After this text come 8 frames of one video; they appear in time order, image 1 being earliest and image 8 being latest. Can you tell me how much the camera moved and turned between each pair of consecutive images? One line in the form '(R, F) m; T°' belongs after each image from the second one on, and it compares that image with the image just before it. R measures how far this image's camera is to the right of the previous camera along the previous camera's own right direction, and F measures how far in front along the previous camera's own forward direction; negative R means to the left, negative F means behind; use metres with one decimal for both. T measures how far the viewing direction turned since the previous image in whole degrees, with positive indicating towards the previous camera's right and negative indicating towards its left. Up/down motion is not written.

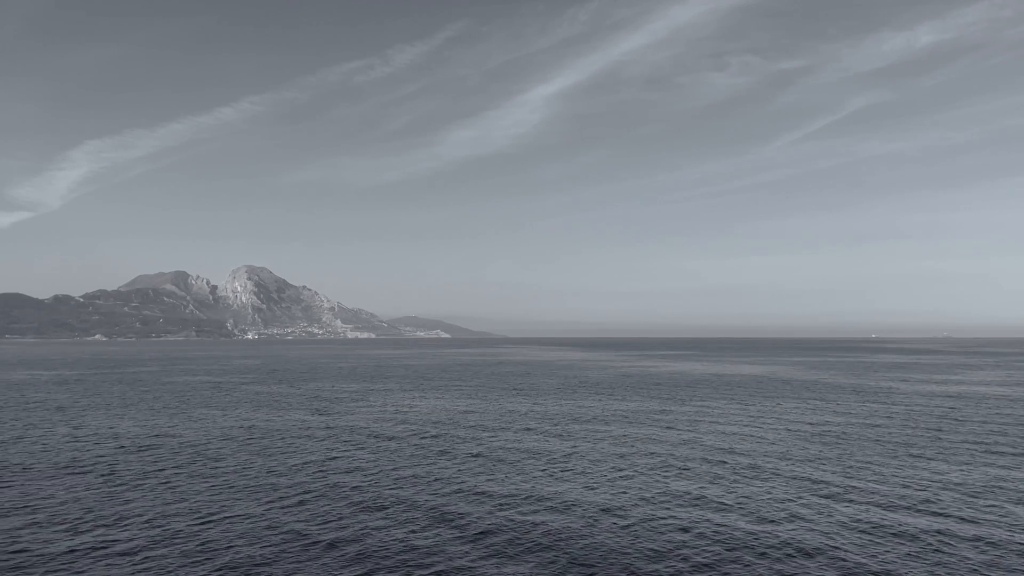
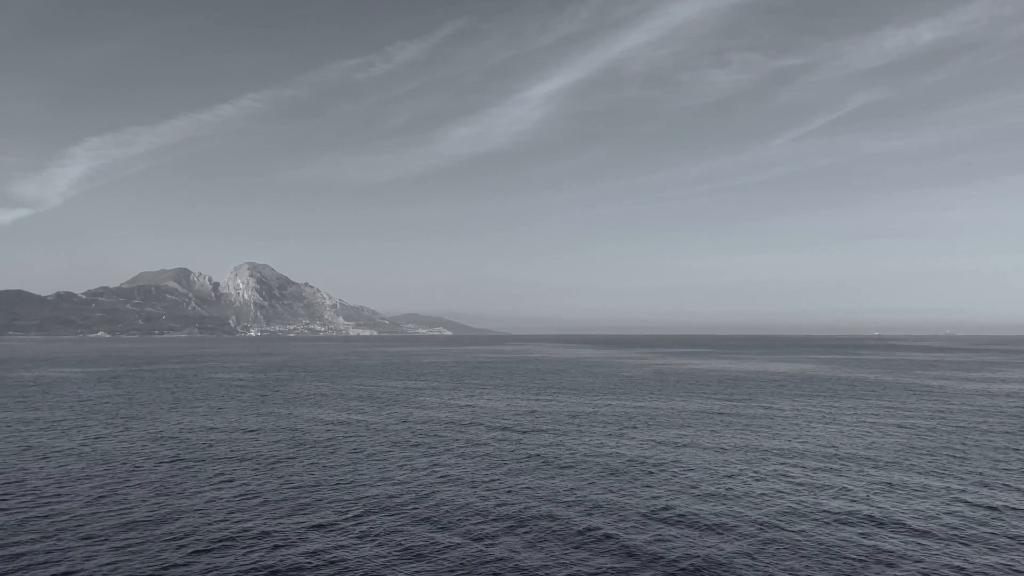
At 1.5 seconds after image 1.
(-7.4, +1.5) m; 0°
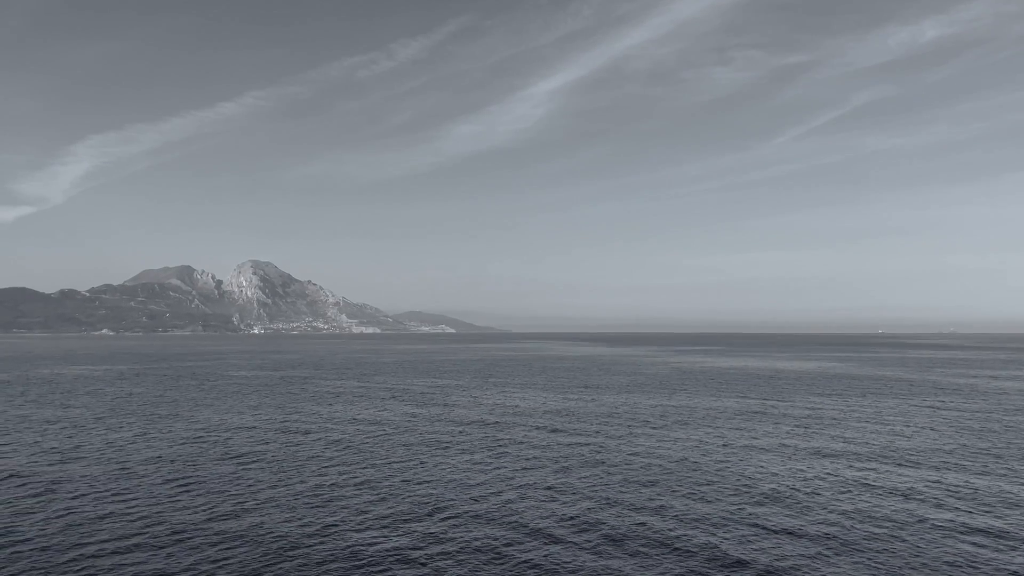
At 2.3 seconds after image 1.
(-4.4, +1.0) m; 0°
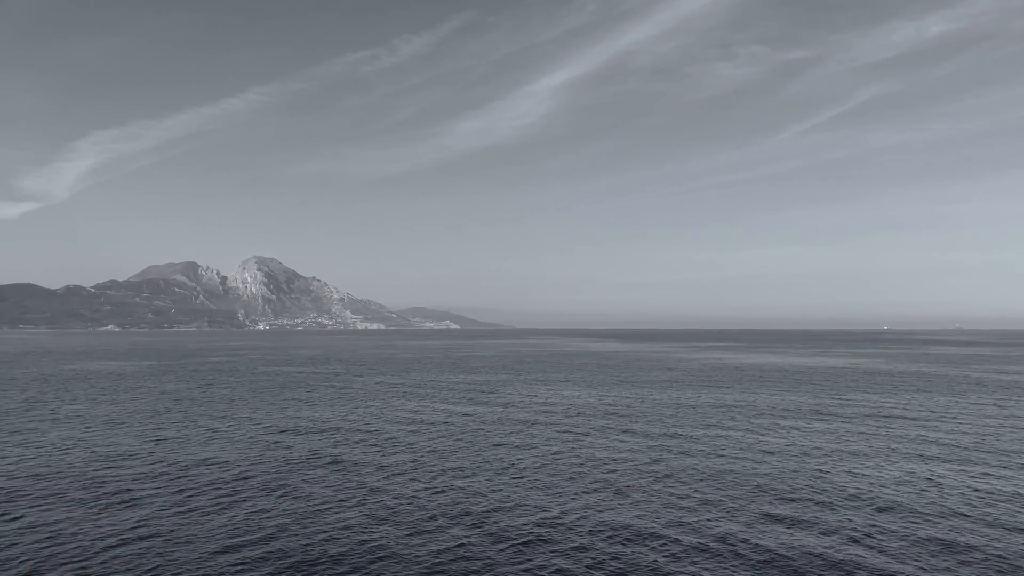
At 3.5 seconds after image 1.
(-6.6, +1.3) m; 0°
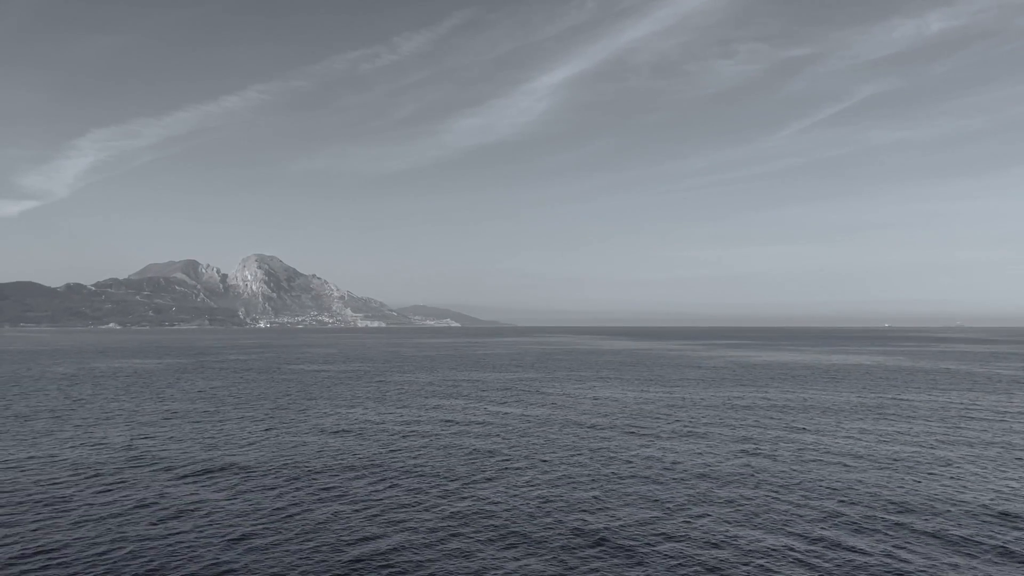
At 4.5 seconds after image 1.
(-6.1, +1.3) m; 0°
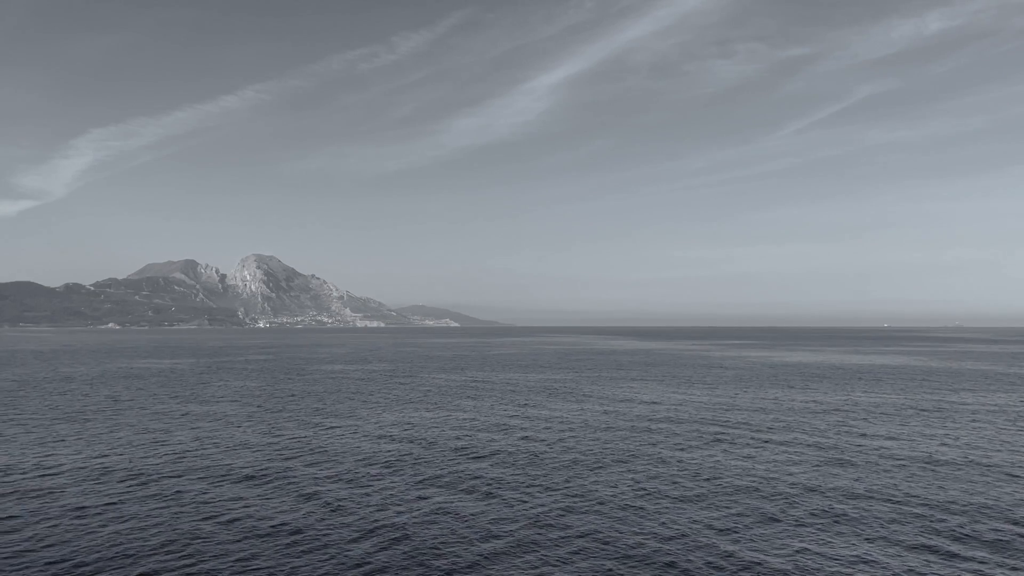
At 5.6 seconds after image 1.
(-6.4, +1.3) m; 0°
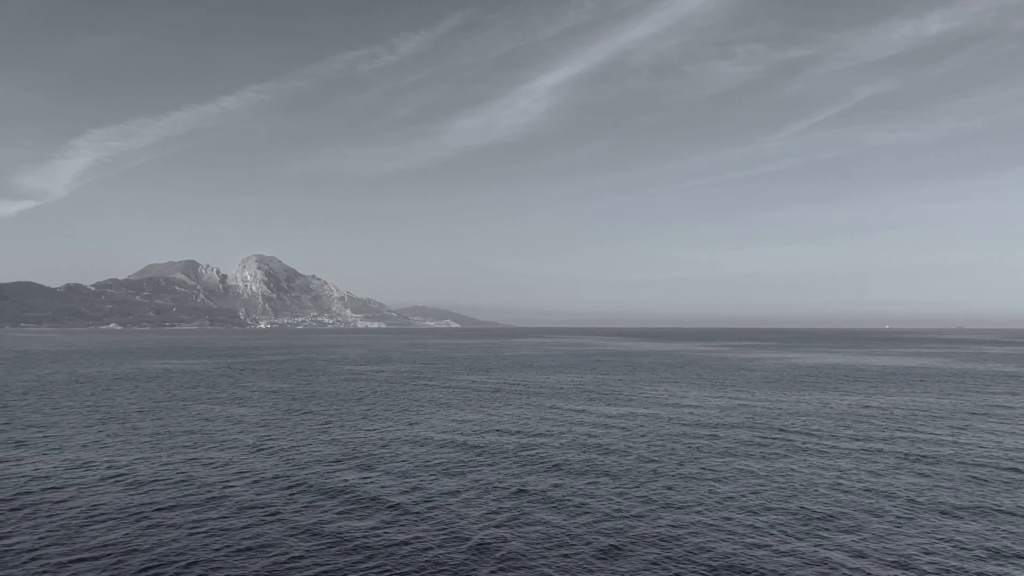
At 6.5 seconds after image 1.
(-5.7, +1.1) m; 0°
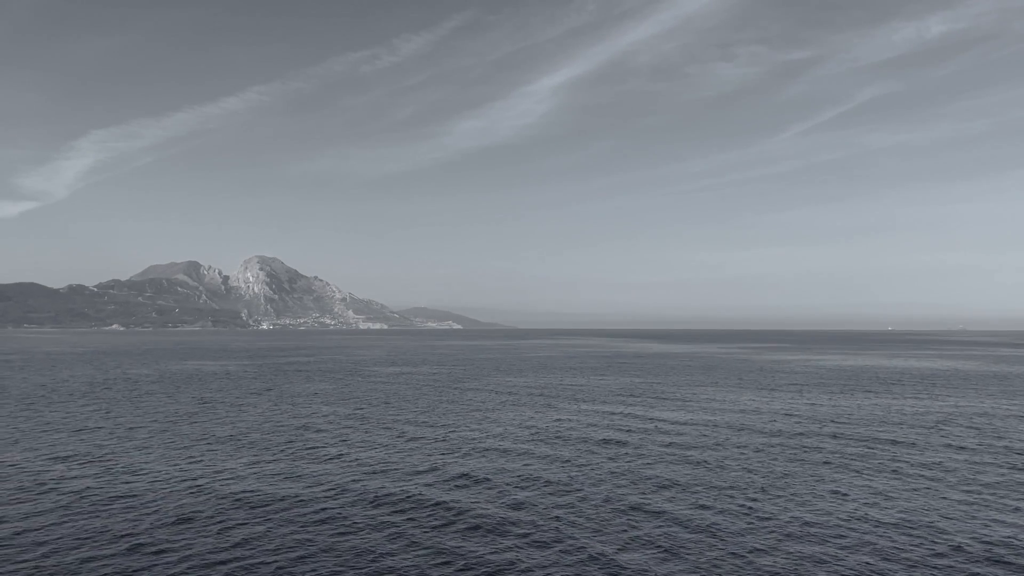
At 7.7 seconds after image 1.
(-7.1, +1.3) m; 0°
